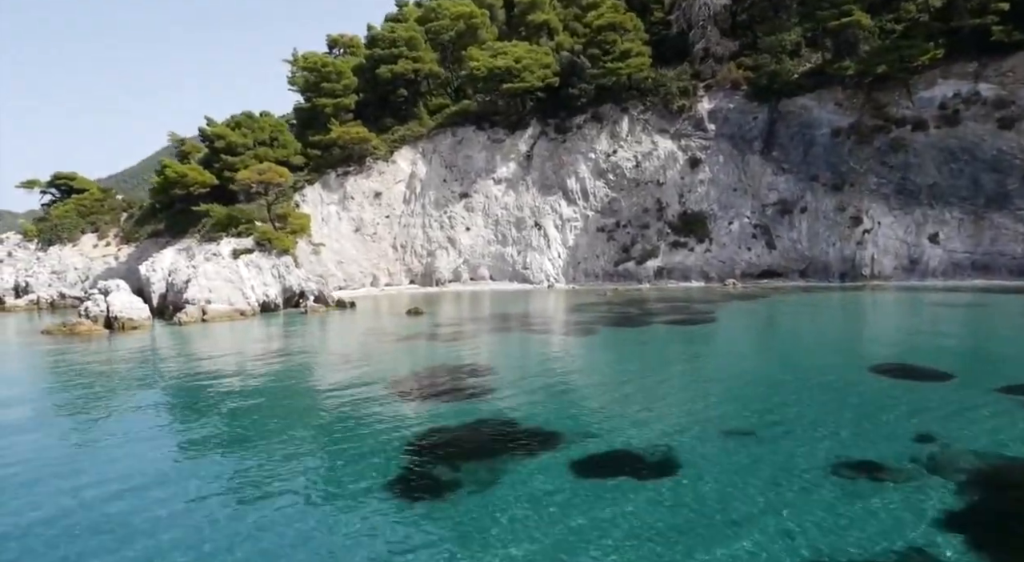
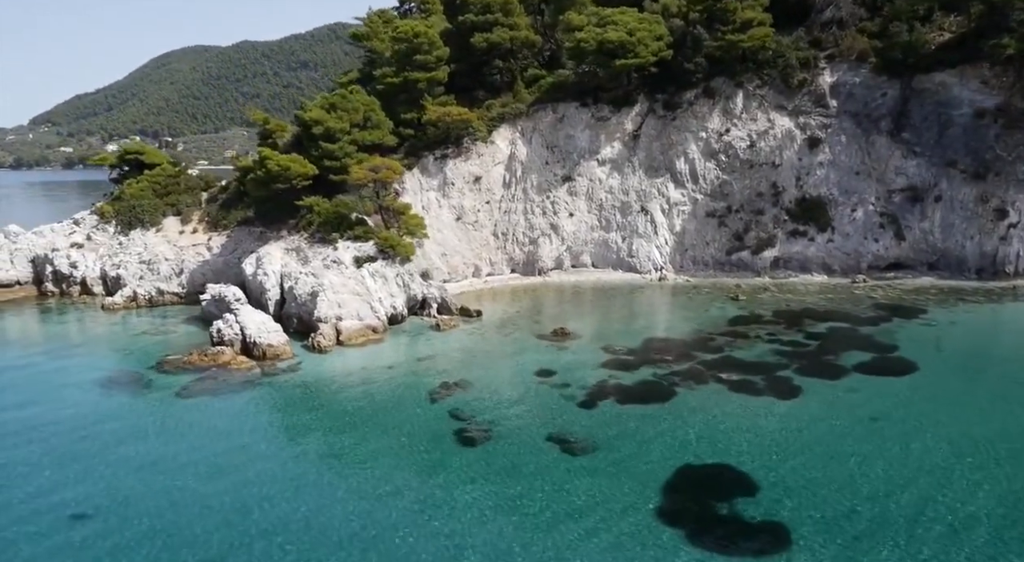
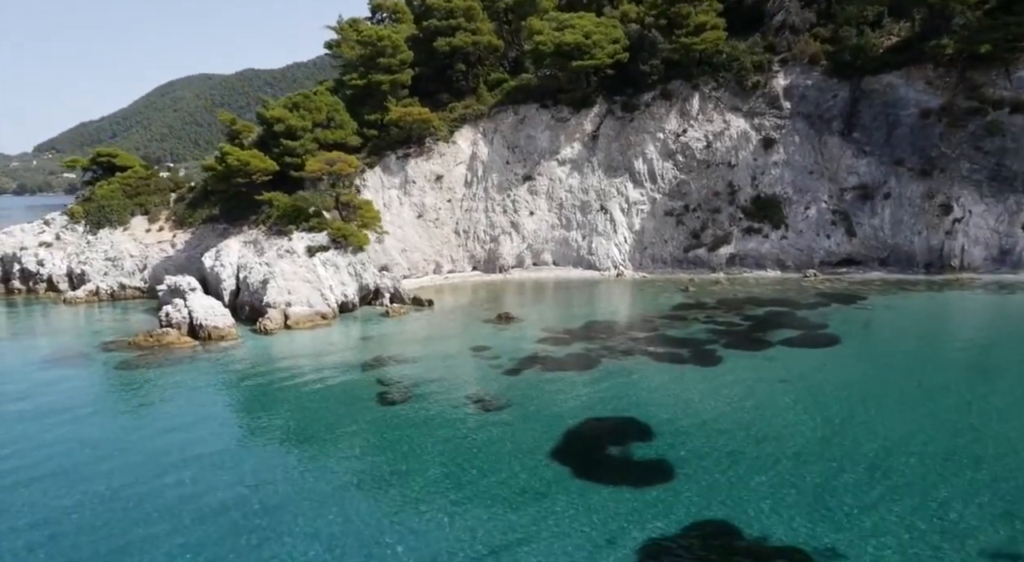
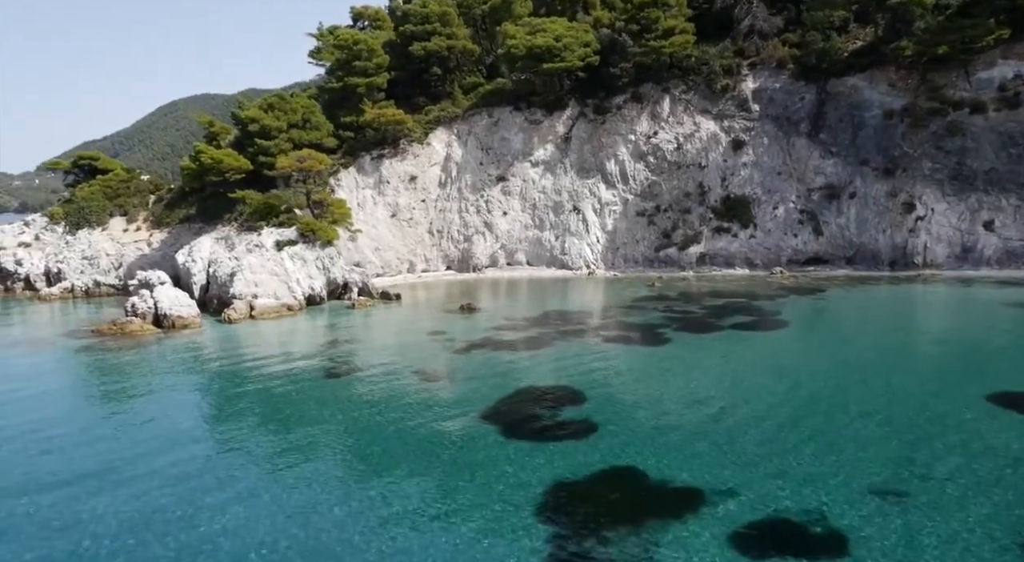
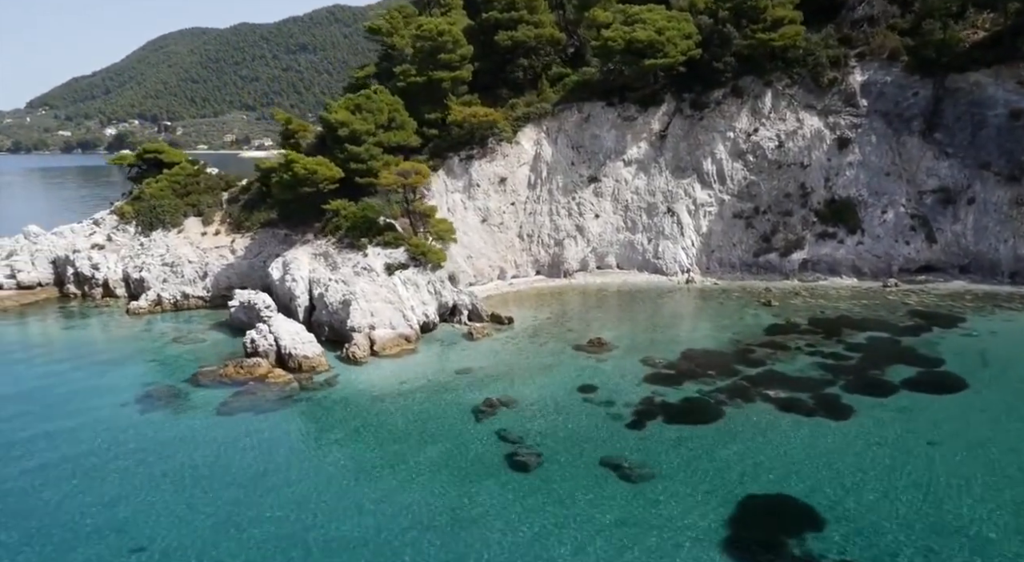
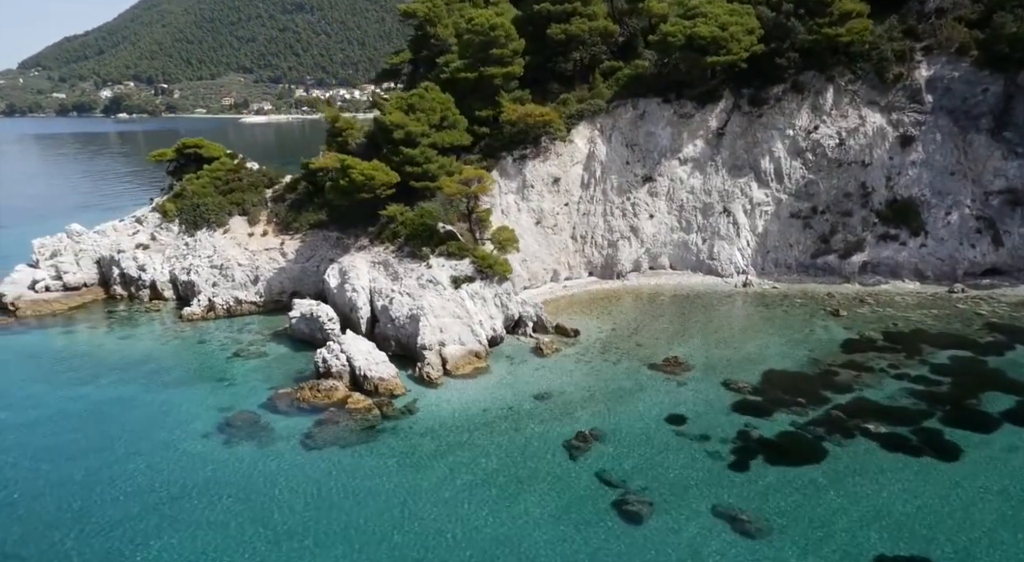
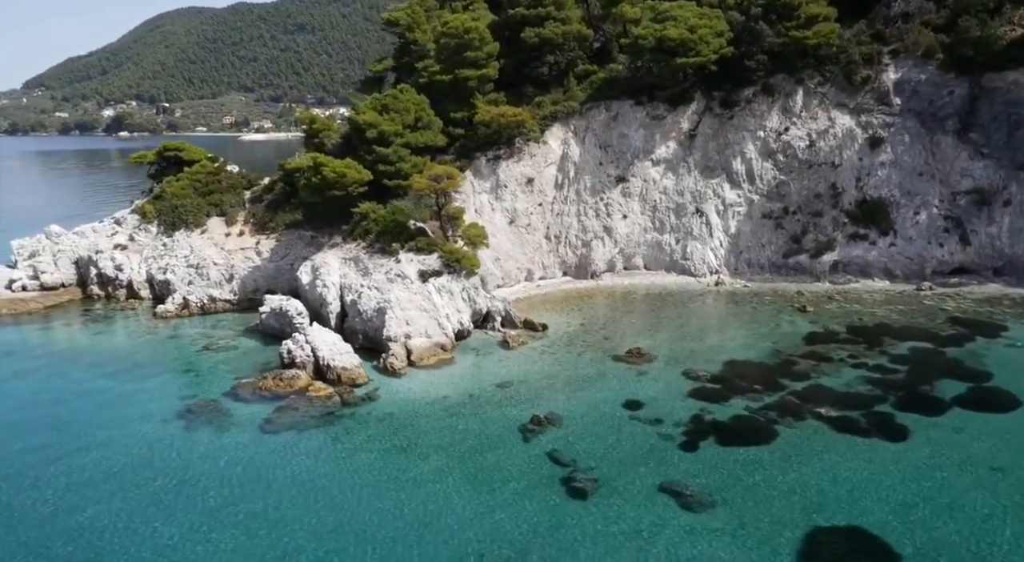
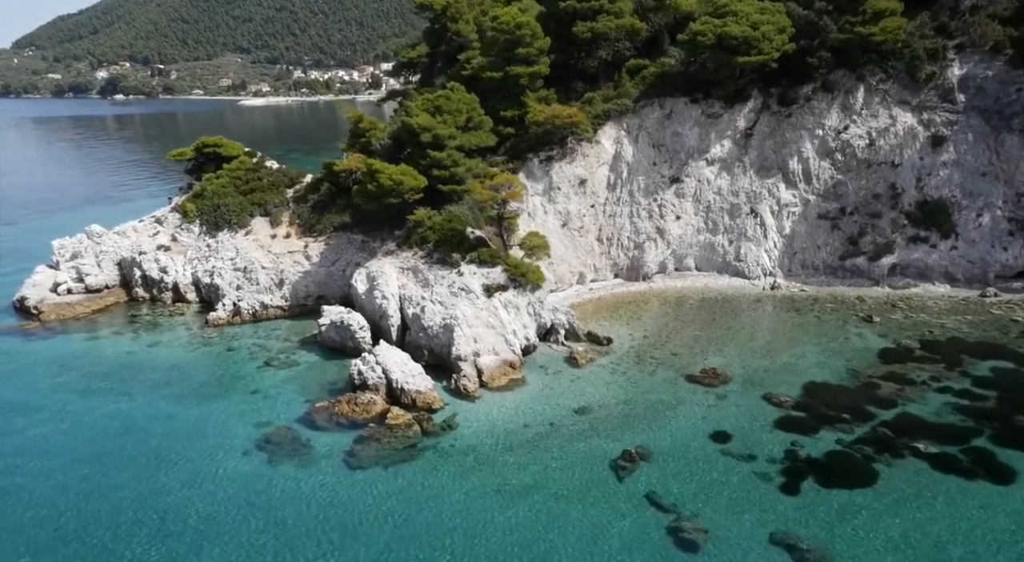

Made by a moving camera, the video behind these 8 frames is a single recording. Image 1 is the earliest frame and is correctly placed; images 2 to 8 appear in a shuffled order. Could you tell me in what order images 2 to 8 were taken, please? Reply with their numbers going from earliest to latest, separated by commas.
4, 3, 2, 5, 7, 6, 8
